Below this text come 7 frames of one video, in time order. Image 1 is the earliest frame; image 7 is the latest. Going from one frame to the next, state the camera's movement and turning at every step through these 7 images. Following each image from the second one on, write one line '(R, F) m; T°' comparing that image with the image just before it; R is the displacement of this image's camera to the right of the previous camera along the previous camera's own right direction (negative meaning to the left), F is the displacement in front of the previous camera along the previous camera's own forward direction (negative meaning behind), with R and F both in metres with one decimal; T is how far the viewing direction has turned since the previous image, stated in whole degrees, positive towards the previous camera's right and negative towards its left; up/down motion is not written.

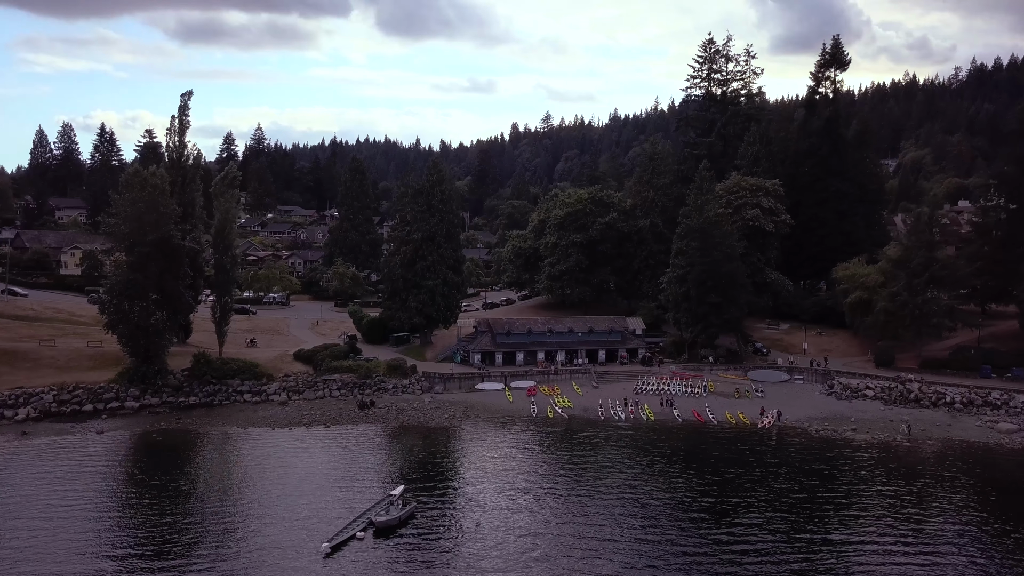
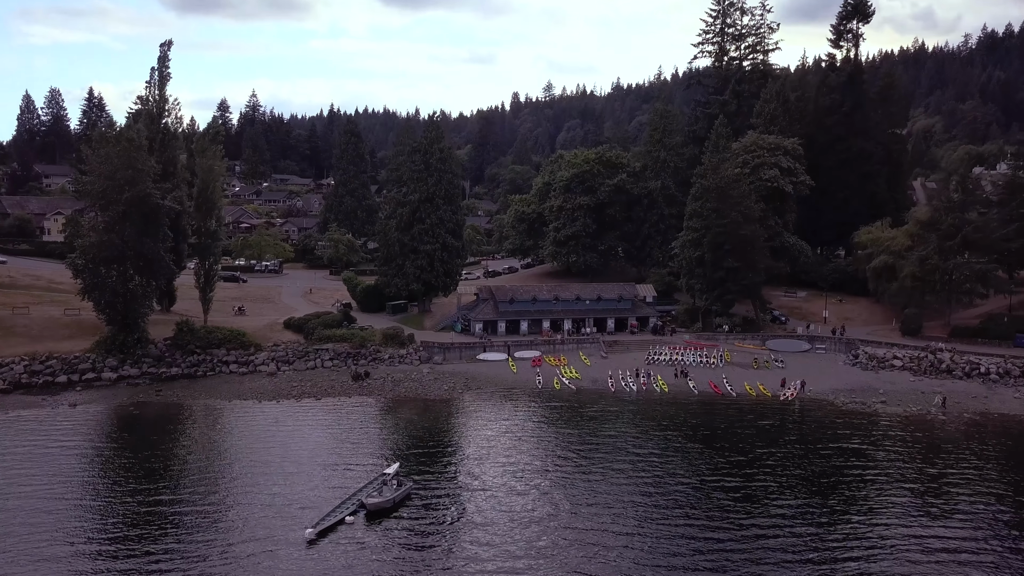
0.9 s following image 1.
(-0.3, +4.5) m; 0°
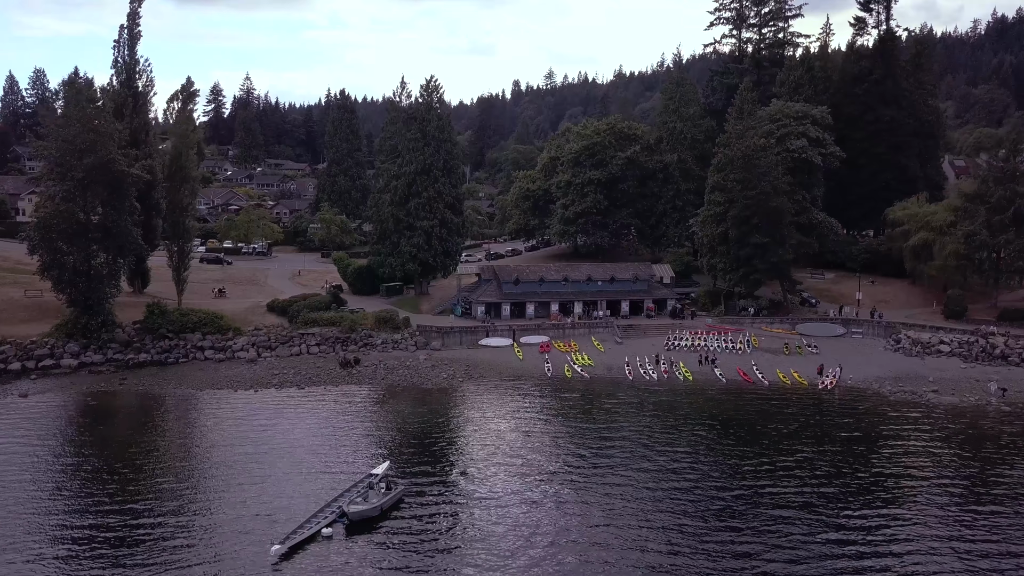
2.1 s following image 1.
(-0.4, +6.3) m; 0°
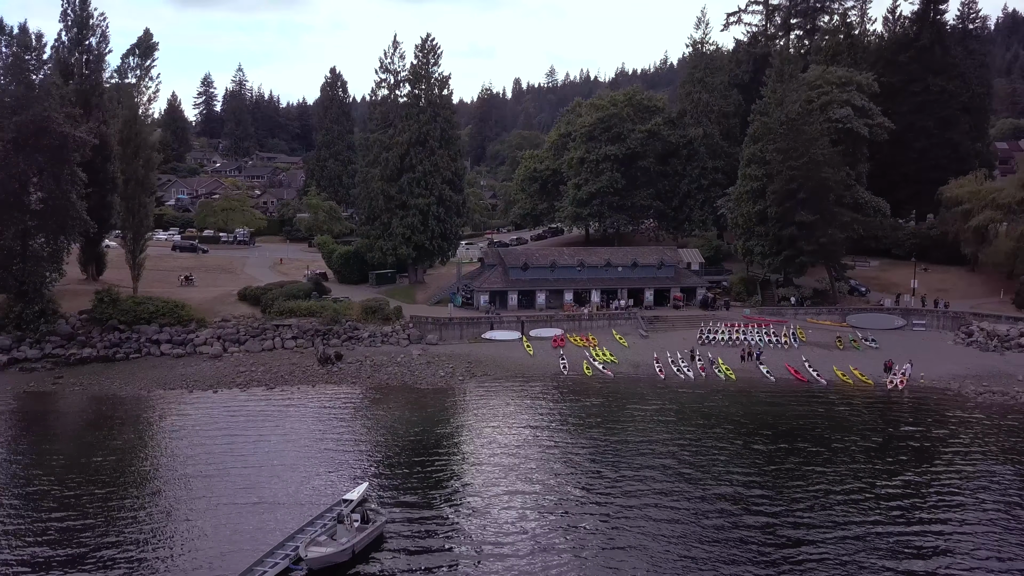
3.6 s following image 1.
(-0.6, +8.4) m; 0°
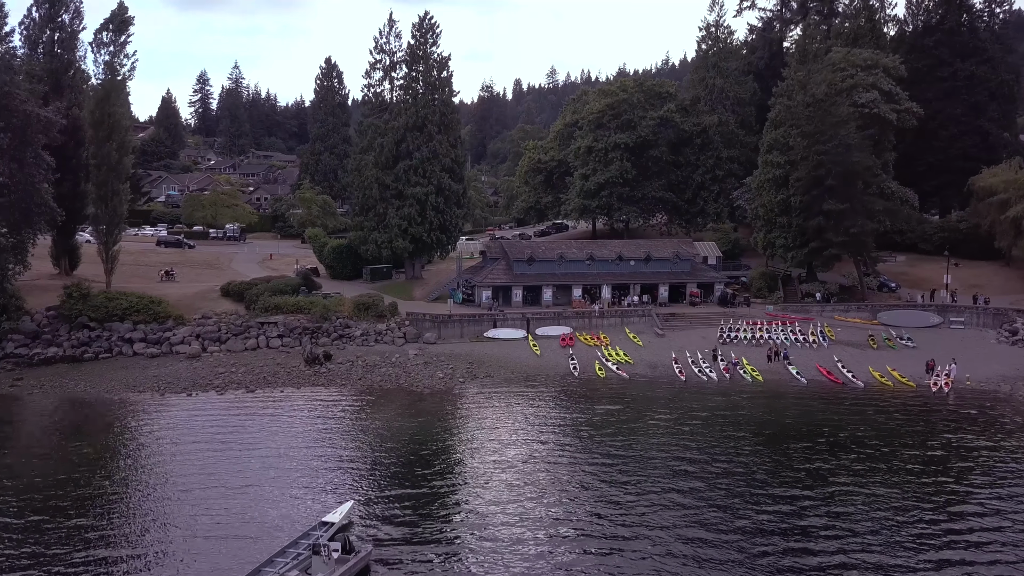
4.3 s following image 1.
(-0.3, +4.1) m; 0°
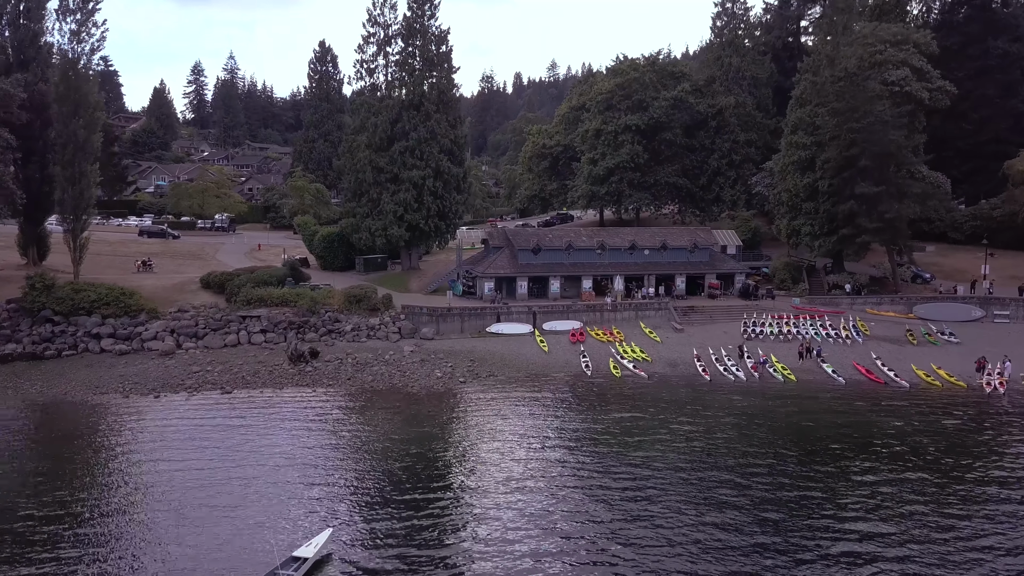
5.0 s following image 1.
(-0.3, +4.1) m; 0°
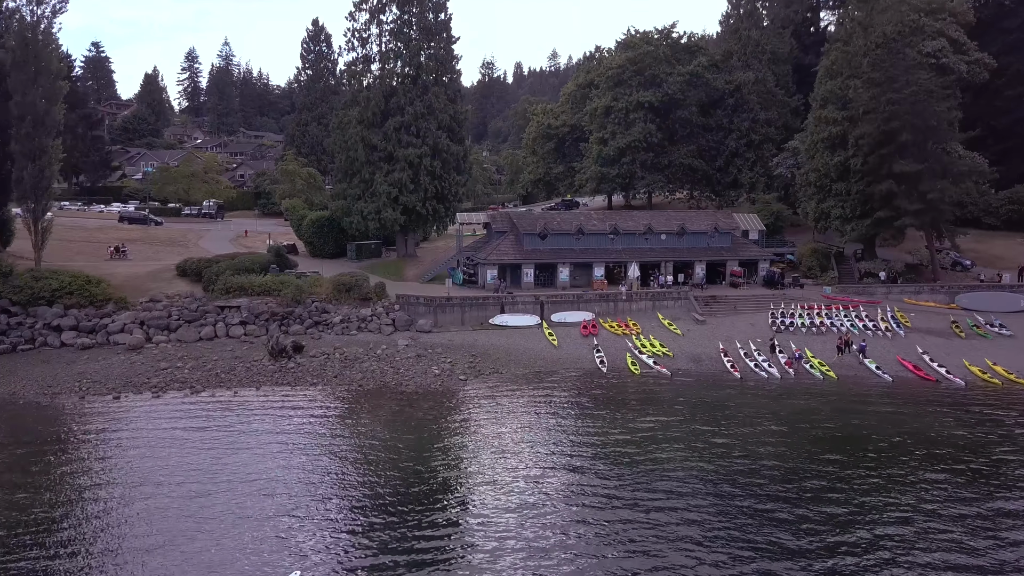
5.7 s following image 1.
(-0.3, +4.1) m; 0°
